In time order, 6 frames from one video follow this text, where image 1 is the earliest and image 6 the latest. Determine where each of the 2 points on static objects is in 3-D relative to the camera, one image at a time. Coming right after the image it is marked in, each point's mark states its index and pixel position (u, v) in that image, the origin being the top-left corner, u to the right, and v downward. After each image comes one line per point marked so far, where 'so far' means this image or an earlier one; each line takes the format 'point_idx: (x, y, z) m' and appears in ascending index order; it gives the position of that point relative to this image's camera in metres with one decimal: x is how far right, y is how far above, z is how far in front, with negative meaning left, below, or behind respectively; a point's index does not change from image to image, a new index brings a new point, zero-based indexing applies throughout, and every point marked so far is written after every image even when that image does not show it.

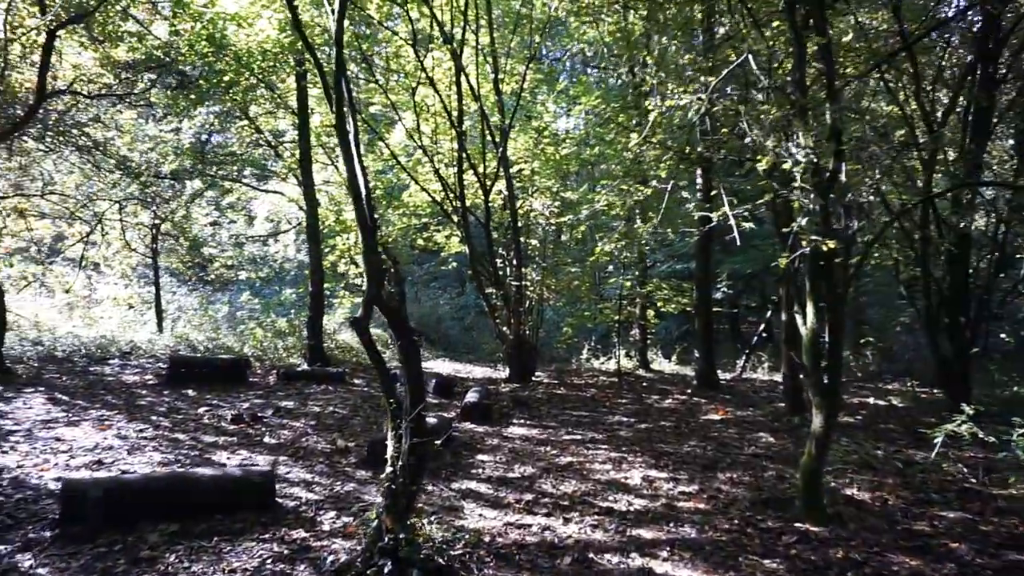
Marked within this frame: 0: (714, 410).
0: (+2.7, -1.7, +9.8) m
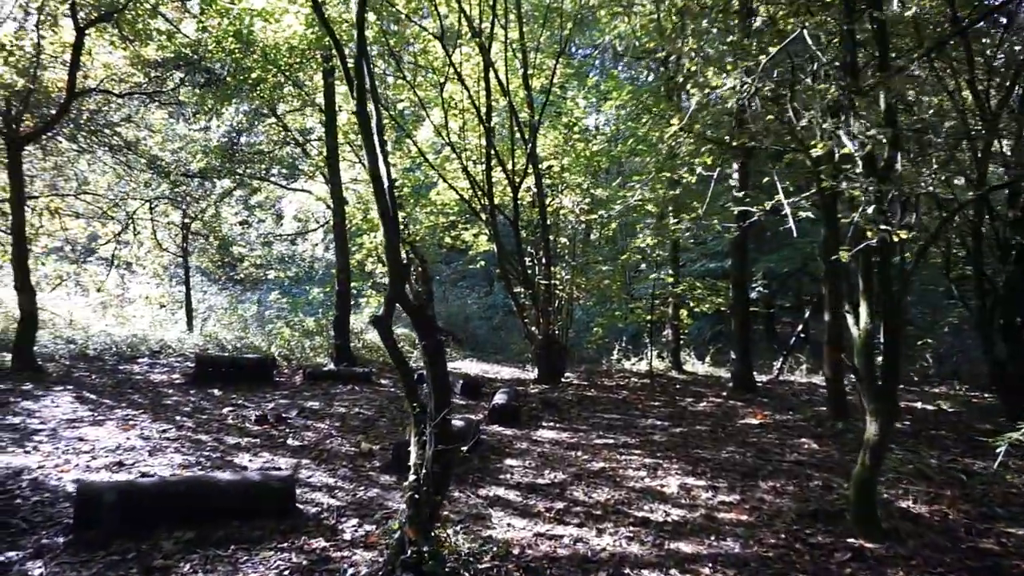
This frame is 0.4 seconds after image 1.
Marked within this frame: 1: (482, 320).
0: (+3.1, -1.7, +9.4) m
1: (-0.8, -0.9, +19.2) m
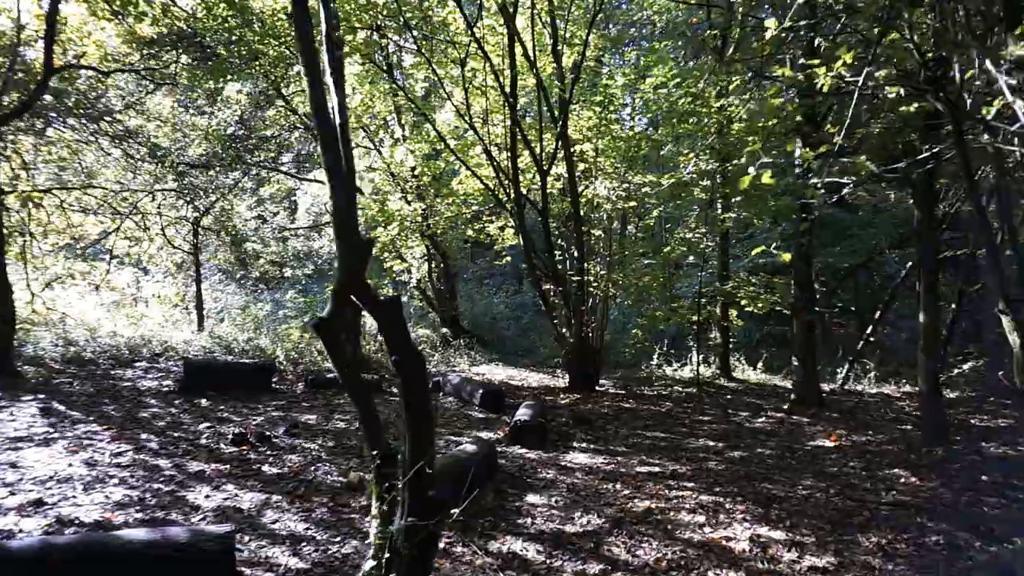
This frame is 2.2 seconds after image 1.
0: (+3.4, -1.6, +7.9) m
1: (-0.1, -0.8, +17.8) m
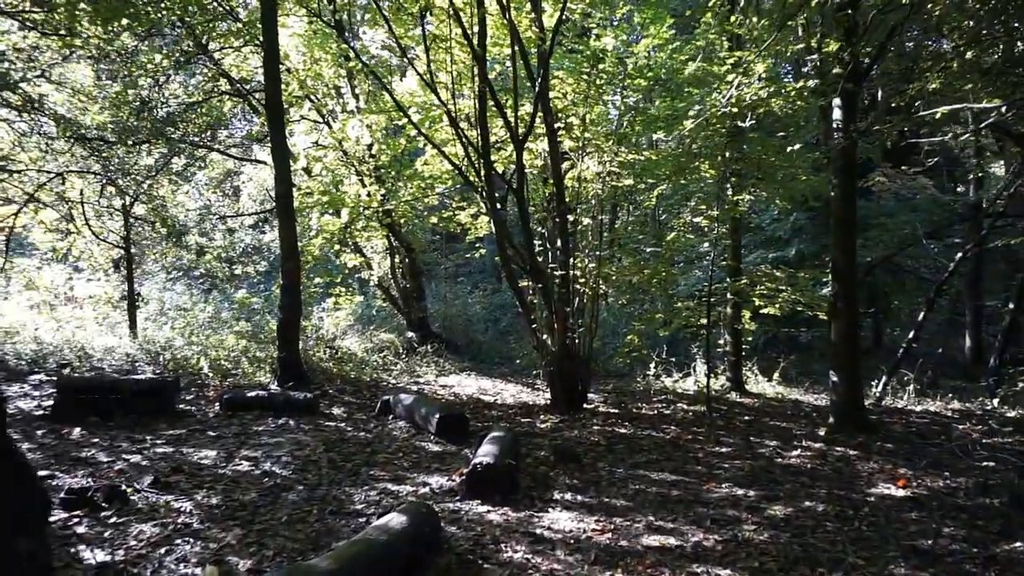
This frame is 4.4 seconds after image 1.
0: (+3.1, -1.6, +6.0) m
1: (-0.6, -0.8, +15.8) m
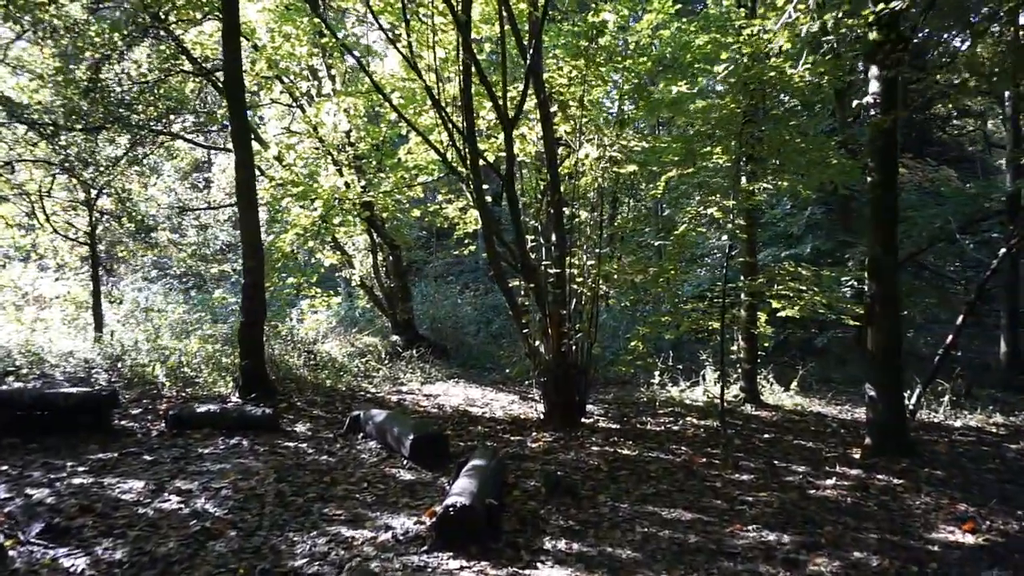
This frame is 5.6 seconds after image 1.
0: (+3.0, -1.6, +4.9) m
1: (-0.7, -0.8, +14.8) m
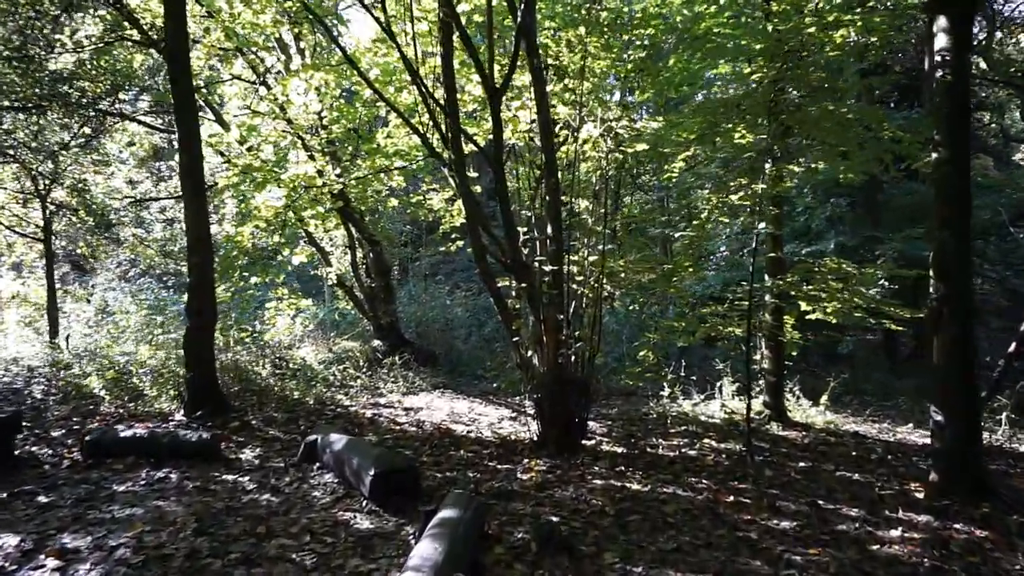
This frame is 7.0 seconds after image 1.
0: (+2.9, -1.6, +3.8) m
1: (-0.8, -0.8, +13.6) m
